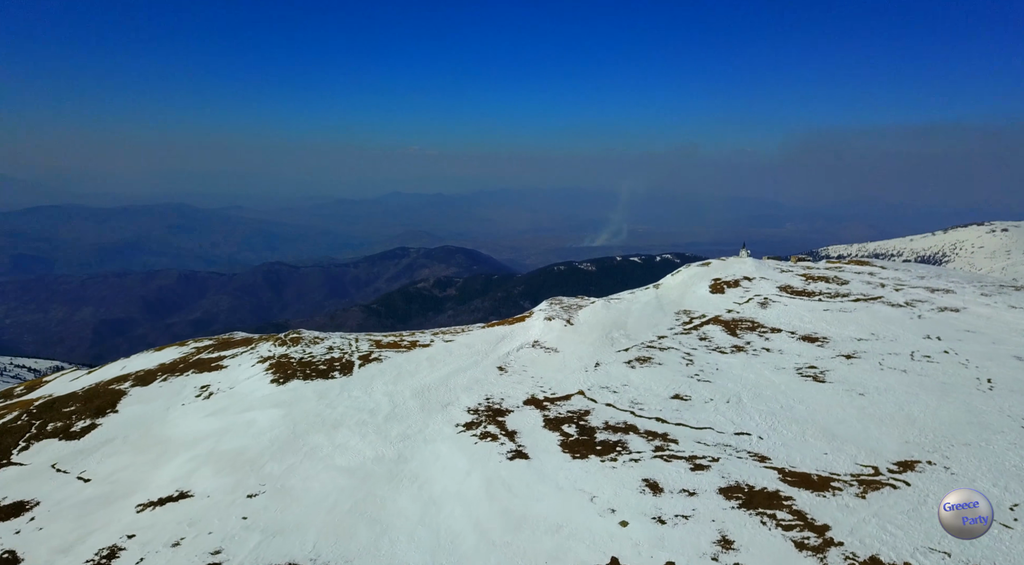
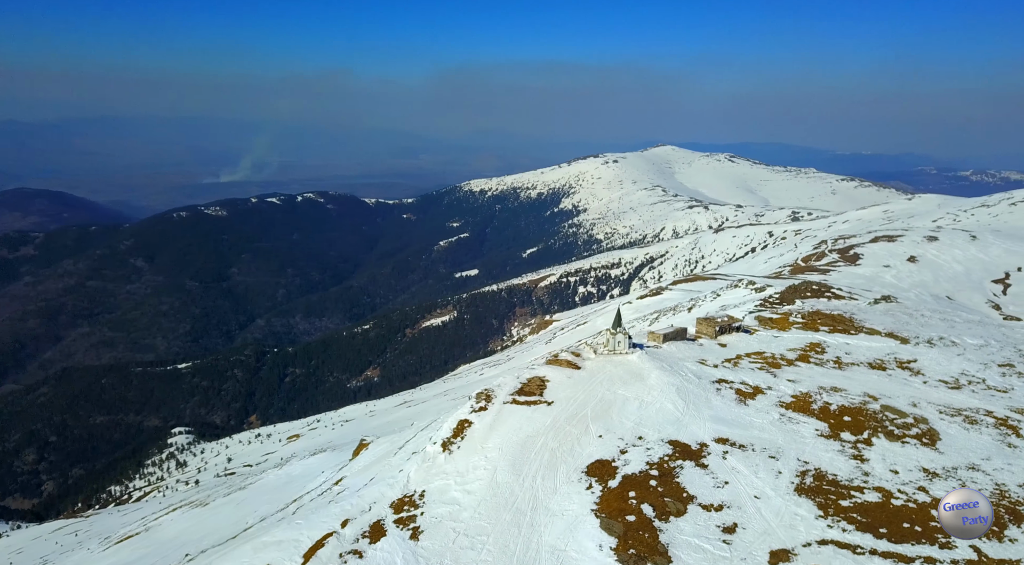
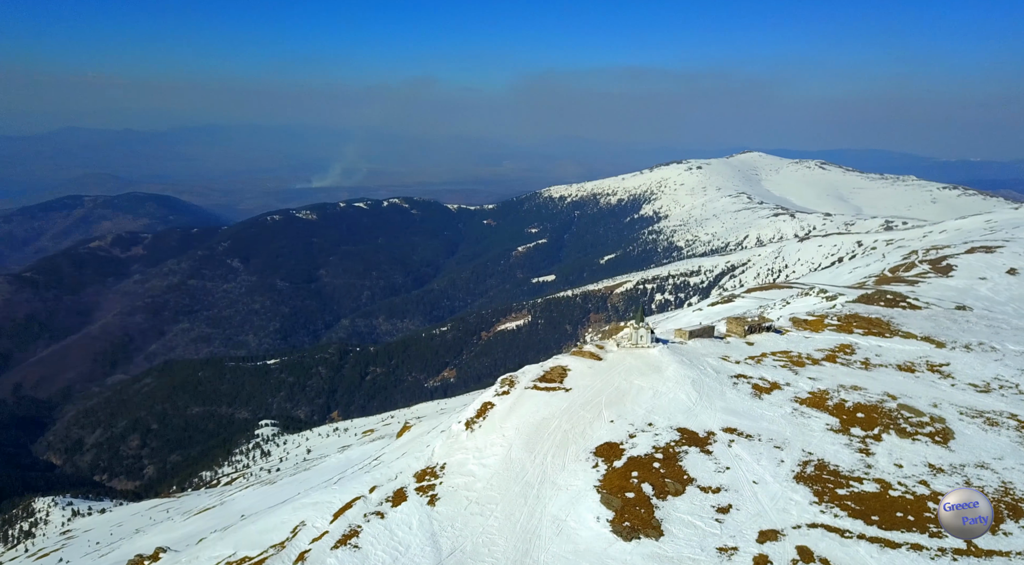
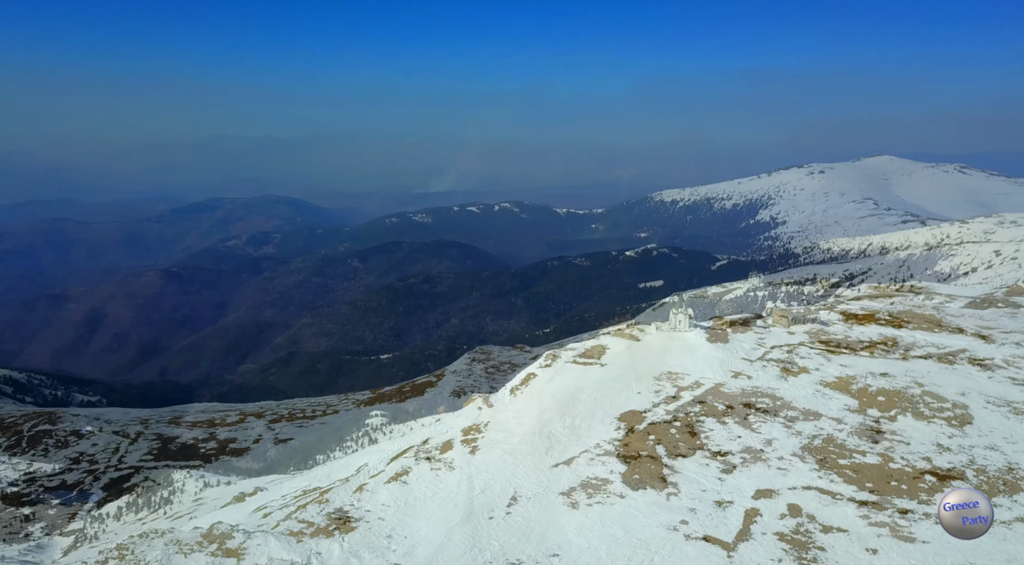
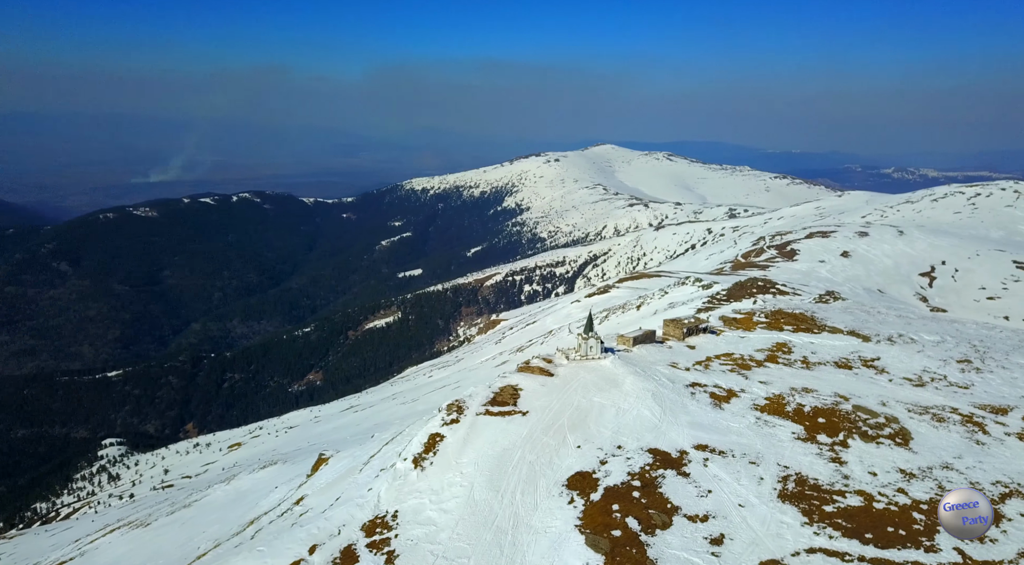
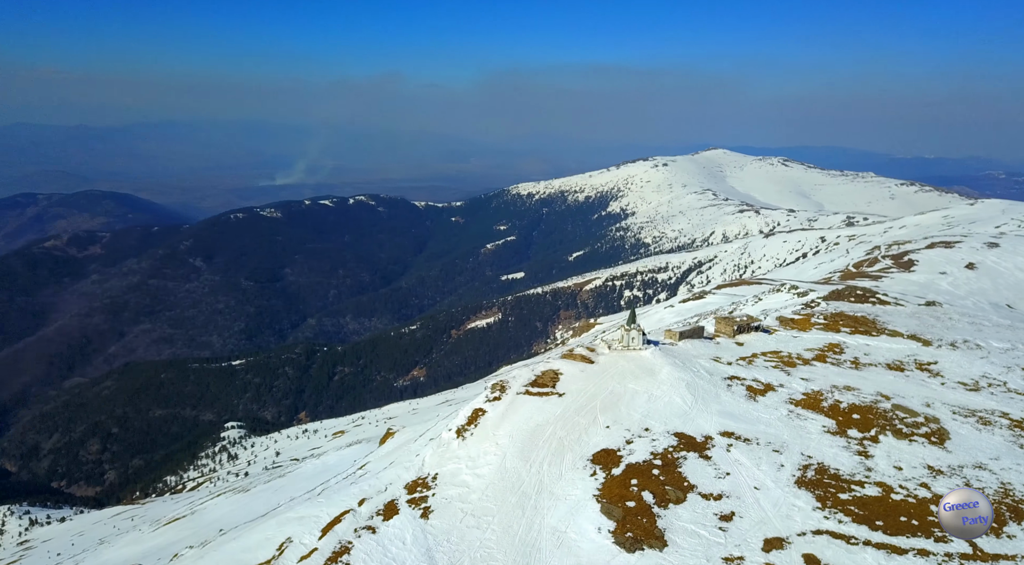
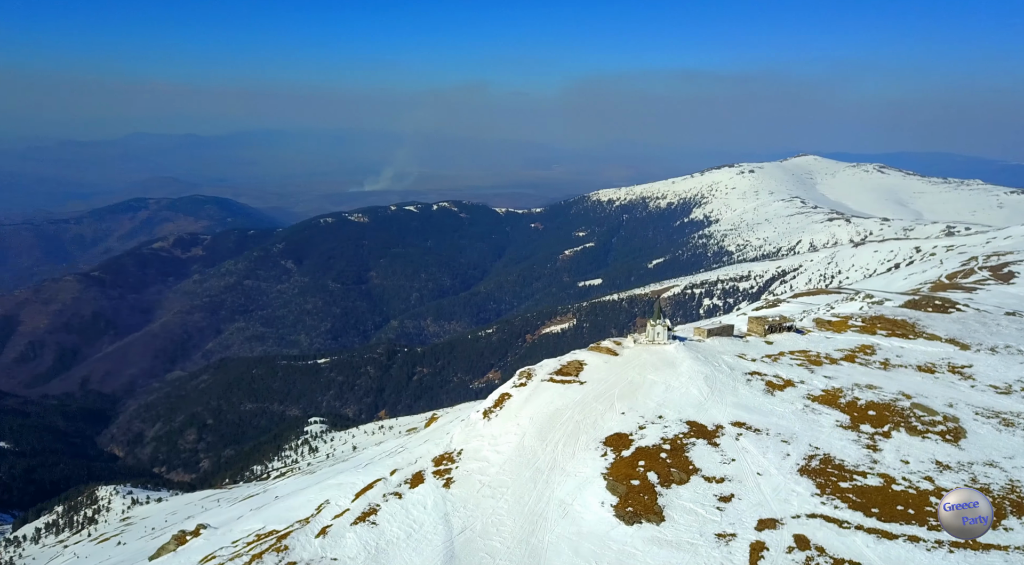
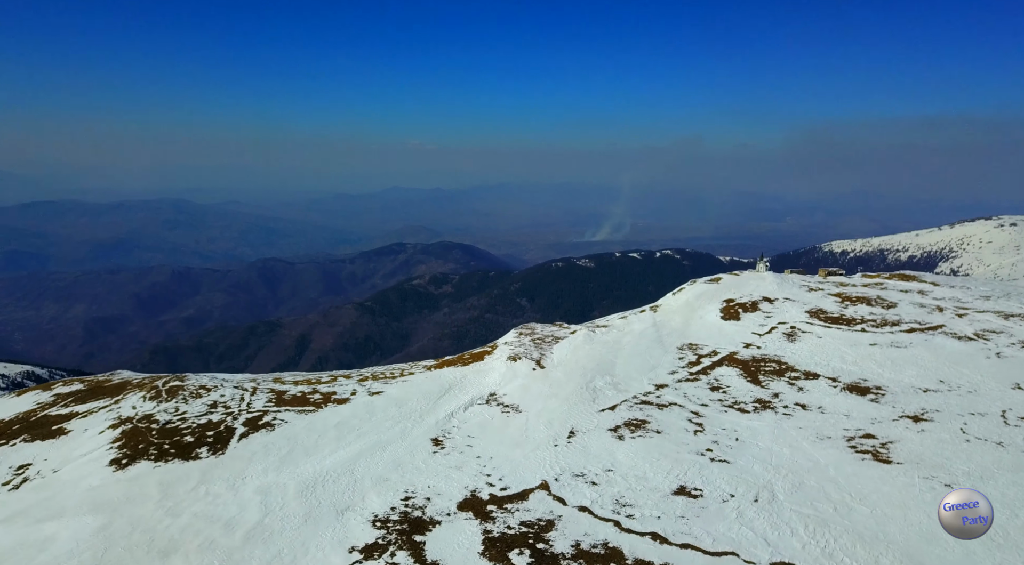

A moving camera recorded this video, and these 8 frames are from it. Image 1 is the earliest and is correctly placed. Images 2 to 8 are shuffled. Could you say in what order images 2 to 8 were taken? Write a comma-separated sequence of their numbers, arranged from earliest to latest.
8, 4, 7, 3, 6, 2, 5
